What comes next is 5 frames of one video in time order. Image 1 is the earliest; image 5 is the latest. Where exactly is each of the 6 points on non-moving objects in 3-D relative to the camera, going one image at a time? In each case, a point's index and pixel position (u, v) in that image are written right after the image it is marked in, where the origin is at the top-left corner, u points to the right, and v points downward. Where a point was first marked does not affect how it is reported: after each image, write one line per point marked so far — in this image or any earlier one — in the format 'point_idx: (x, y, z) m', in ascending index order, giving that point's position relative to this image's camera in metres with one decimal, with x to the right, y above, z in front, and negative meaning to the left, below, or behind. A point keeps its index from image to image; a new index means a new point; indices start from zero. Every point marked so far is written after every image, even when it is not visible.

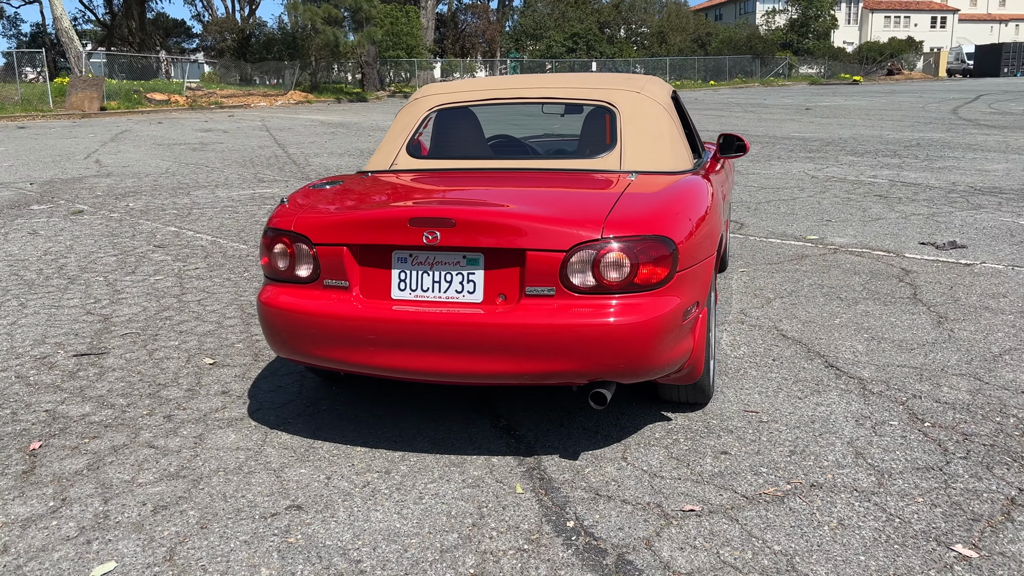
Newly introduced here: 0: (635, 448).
0: (+0.5, -0.6, +3.3) m
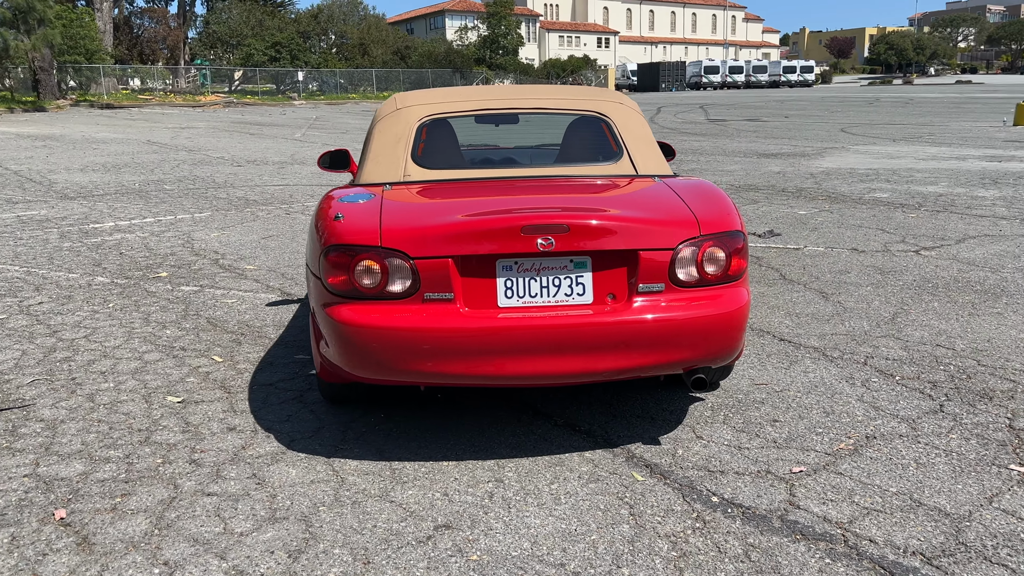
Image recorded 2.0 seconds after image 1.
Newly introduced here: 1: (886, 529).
0: (+0.8, -0.6, +3.6) m
1: (+1.2, -0.8, +2.7) m
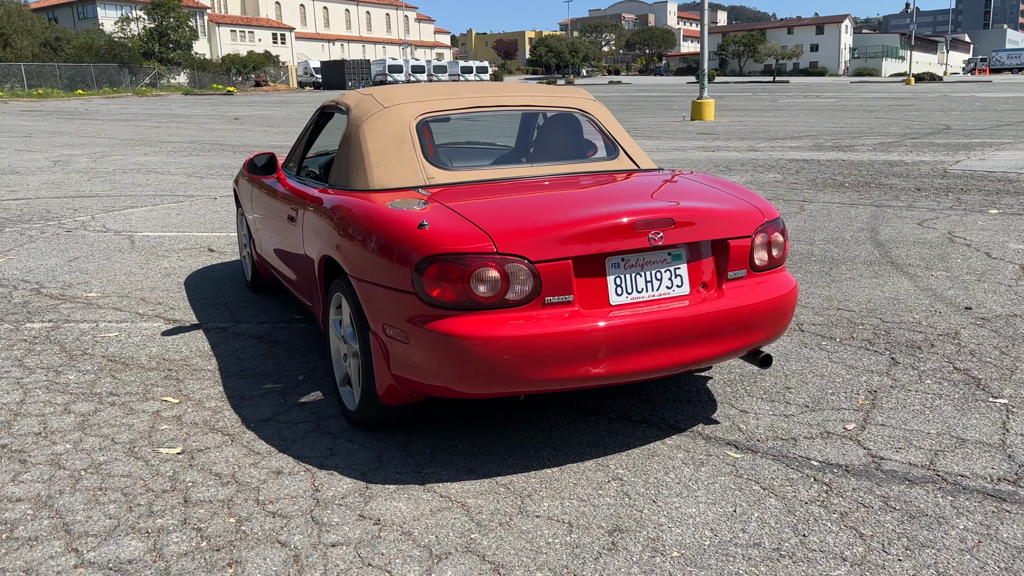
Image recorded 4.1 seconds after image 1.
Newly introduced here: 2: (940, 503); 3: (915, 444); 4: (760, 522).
0: (+1.0, -0.5, +3.8) m
1: (+1.7, -0.7, +3.2) m
2: (+1.5, -0.7, +2.9) m
3: (+1.6, -0.6, +3.4) m
4: (+0.8, -0.8, +2.8) m
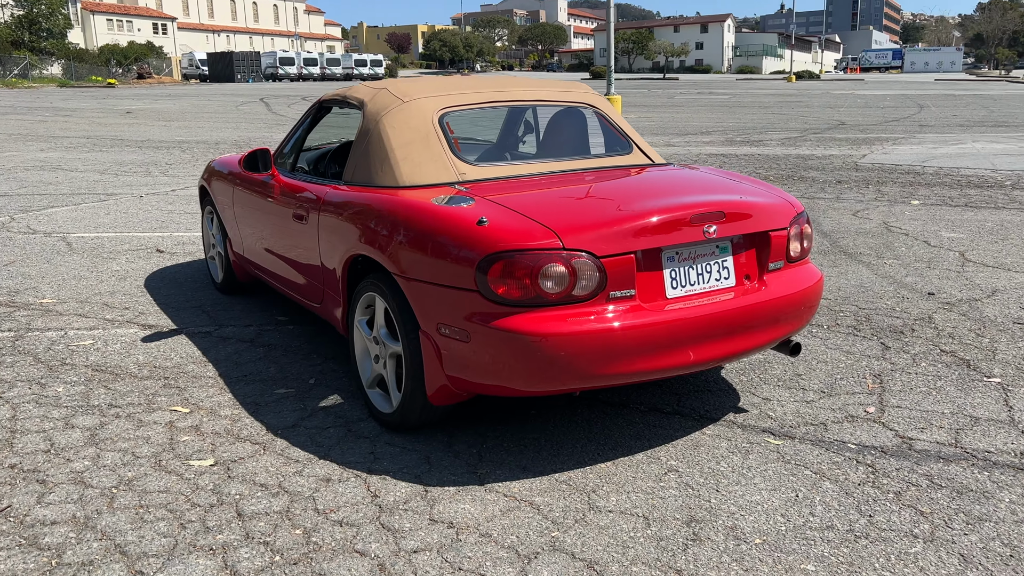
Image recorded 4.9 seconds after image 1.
0: (+1.1, -0.5, +3.9) m
1: (+1.9, -0.6, +3.4) m
2: (+1.7, -0.7, +3.1) m
3: (+1.8, -0.6, +3.6) m
4: (+1.1, -0.8, +2.9) m
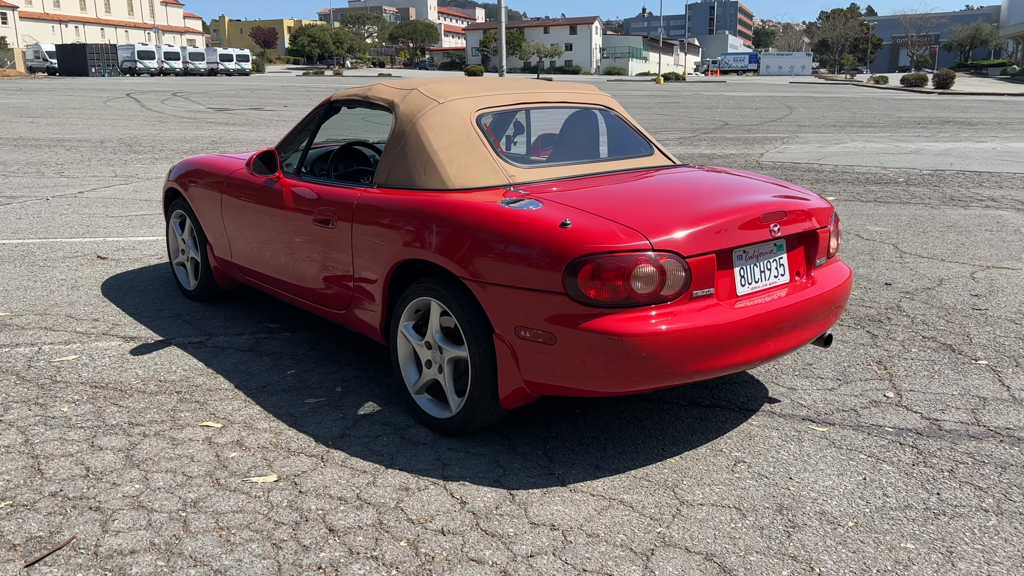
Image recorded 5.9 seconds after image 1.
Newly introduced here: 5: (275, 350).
0: (+1.3, -0.5, +4.1) m
1: (+2.1, -0.6, +3.7) m
2: (+2.0, -0.7, +3.3) m
3: (+2.0, -0.5, +3.8) m
4: (+1.4, -0.7, +3.1) m
5: (-1.3, -0.3, +4.5) m
